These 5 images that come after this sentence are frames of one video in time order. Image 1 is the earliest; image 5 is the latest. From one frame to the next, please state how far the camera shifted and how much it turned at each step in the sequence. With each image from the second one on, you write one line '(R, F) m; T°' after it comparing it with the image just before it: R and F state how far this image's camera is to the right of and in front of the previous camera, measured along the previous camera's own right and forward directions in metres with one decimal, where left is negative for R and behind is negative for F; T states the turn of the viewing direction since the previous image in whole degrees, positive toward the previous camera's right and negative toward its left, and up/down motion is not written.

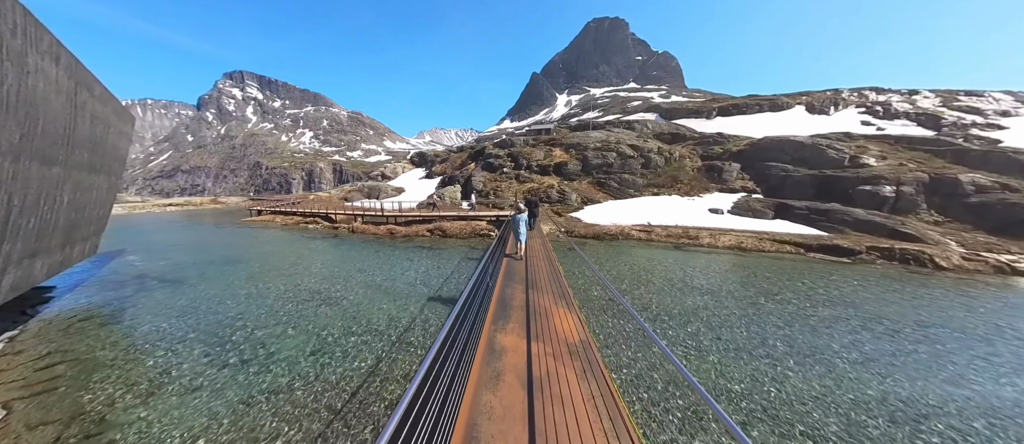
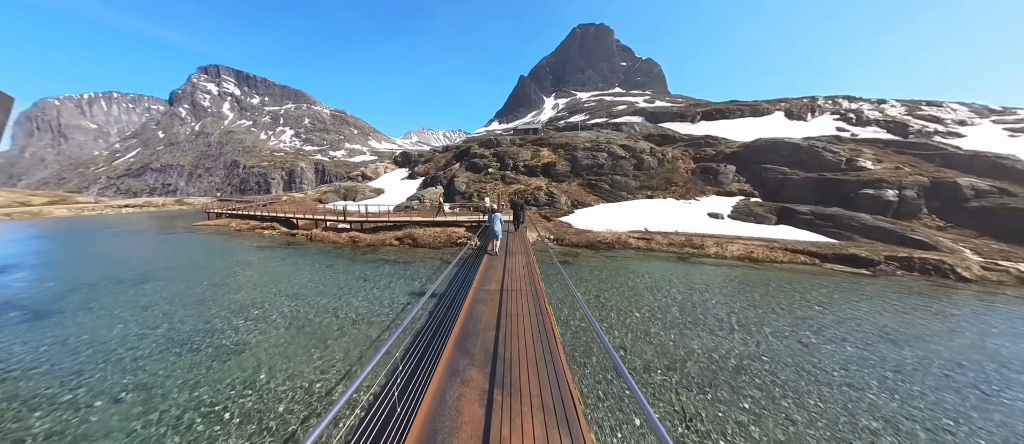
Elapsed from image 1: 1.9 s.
(+0.4, +3.0) m; +3°
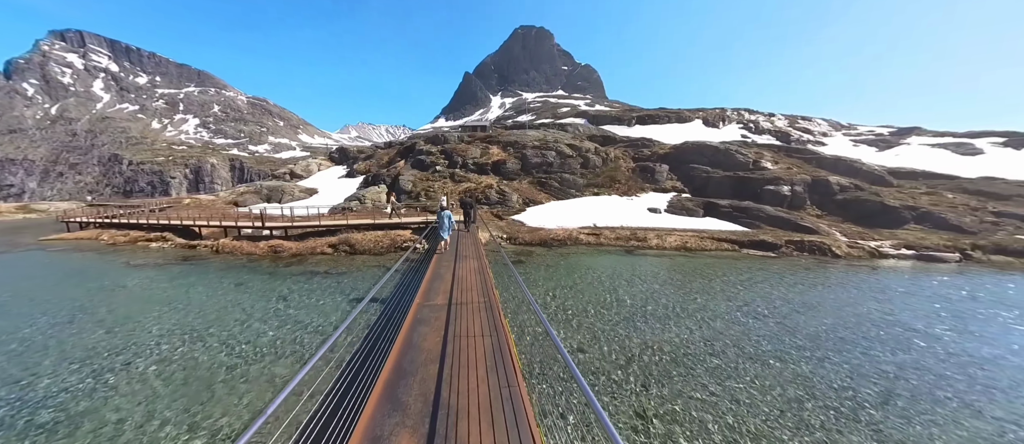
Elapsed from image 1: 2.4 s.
(+0.1, +0.8) m; +10°
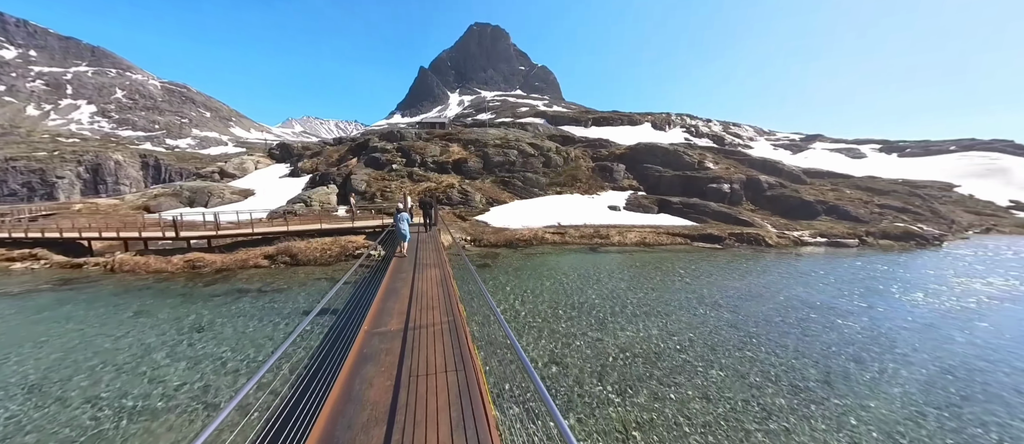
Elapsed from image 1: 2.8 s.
(0.0, +0.7) m; +8°
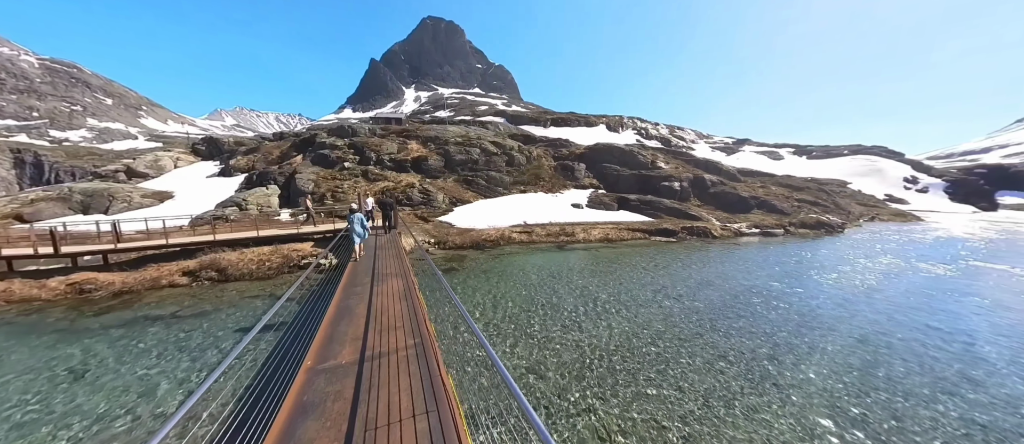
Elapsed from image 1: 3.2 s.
(-0.1, +0.5) m; +8°
